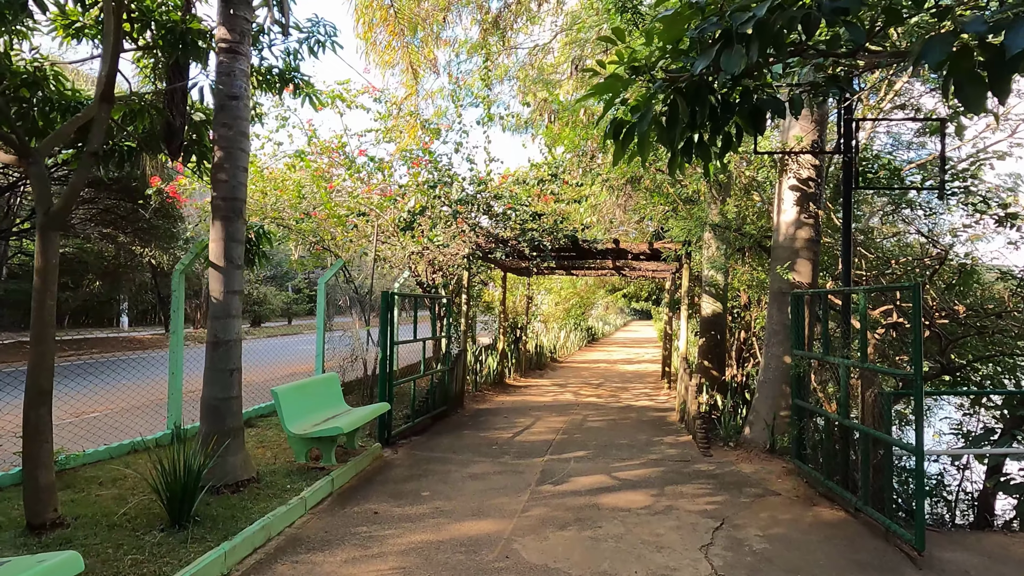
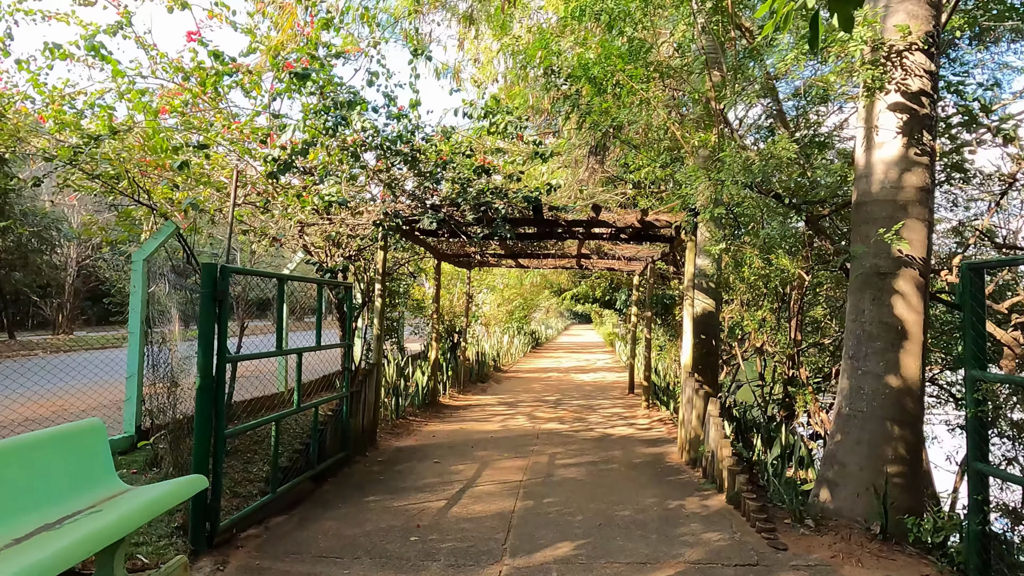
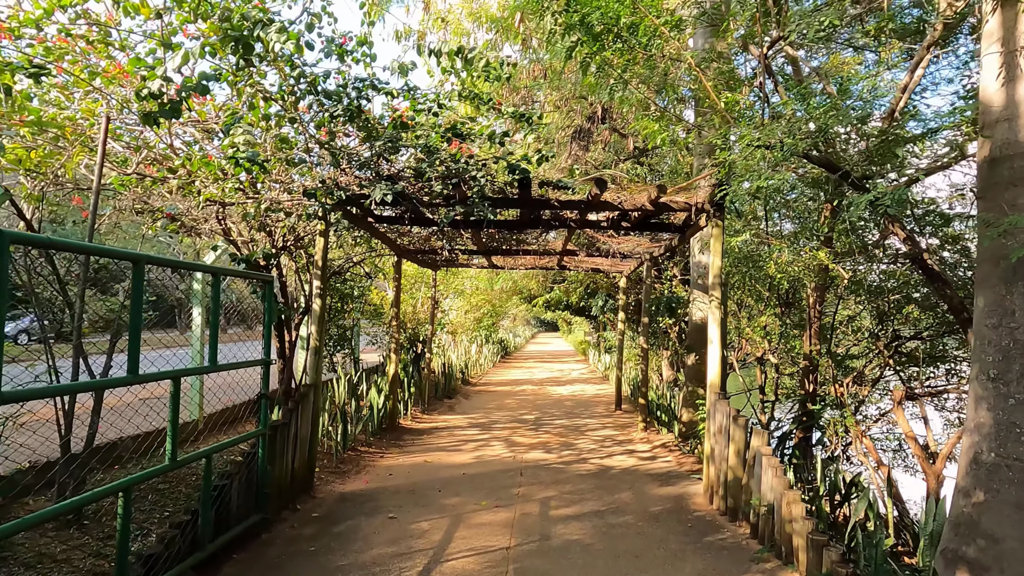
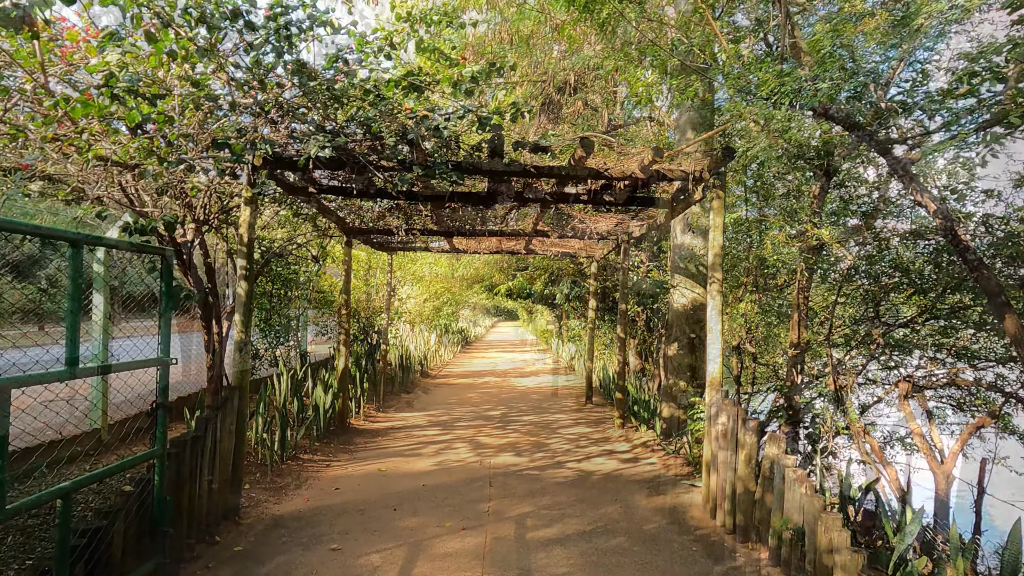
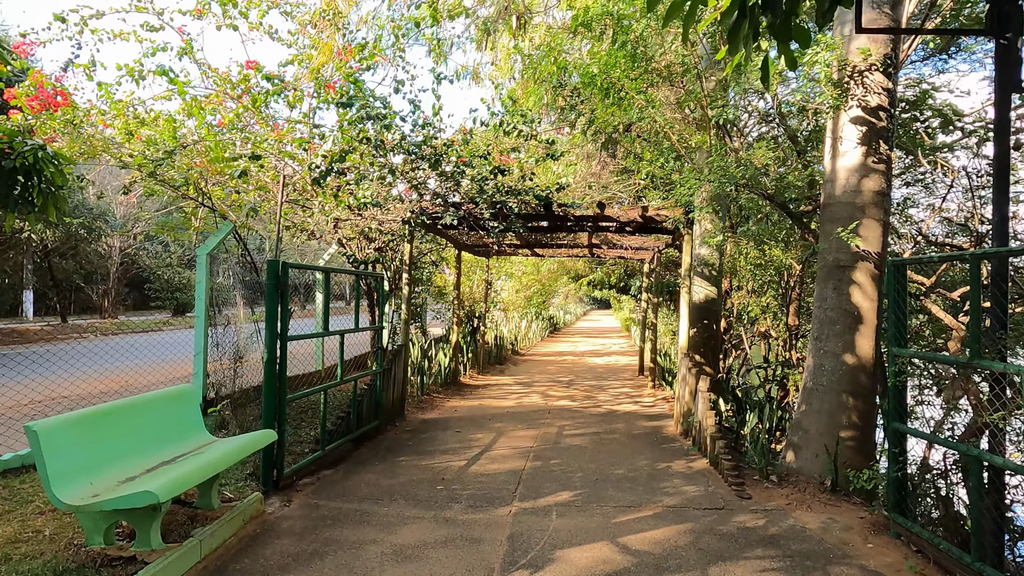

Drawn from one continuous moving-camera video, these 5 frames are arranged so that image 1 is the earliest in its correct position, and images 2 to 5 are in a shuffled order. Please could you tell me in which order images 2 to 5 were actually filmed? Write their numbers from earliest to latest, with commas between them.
5, 2, 3, 4
